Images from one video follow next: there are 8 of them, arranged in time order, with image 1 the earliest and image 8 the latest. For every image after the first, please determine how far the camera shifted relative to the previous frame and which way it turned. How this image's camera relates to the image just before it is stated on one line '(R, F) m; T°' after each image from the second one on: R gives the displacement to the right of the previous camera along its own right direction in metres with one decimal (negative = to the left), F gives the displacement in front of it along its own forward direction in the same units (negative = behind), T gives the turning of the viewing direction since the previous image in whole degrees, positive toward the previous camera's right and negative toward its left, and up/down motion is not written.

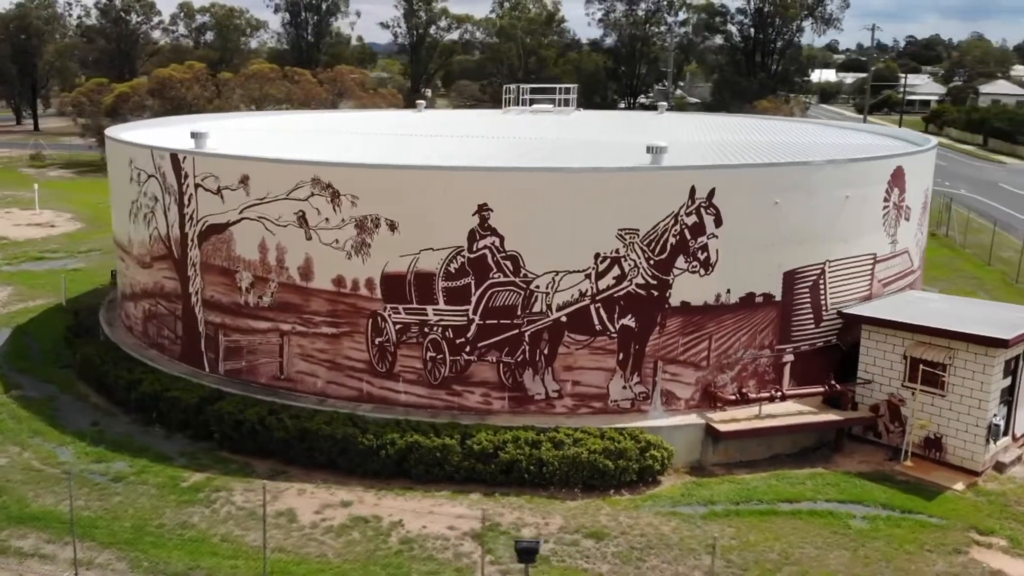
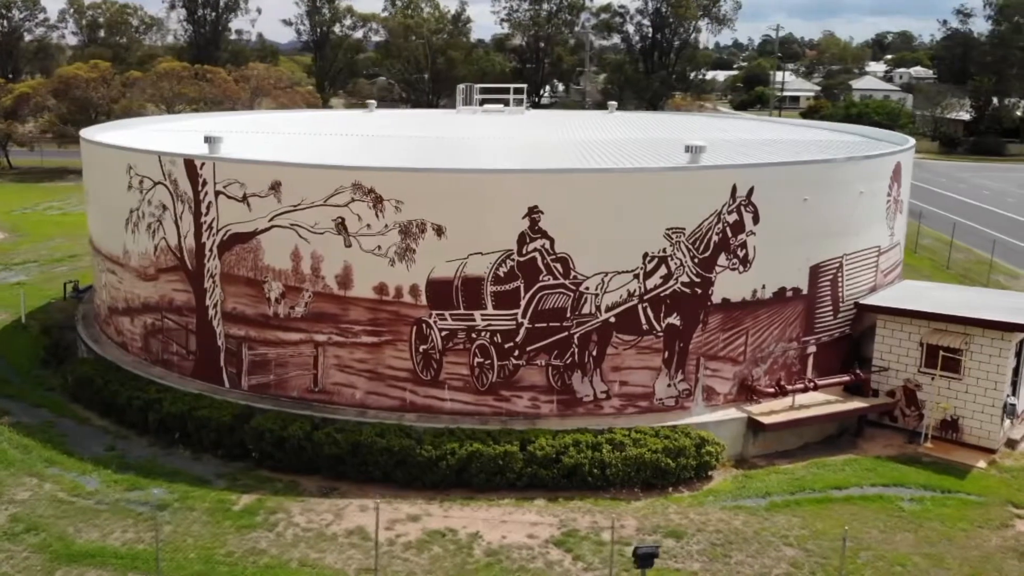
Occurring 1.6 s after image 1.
(-3.0, +0.4) m; +8°
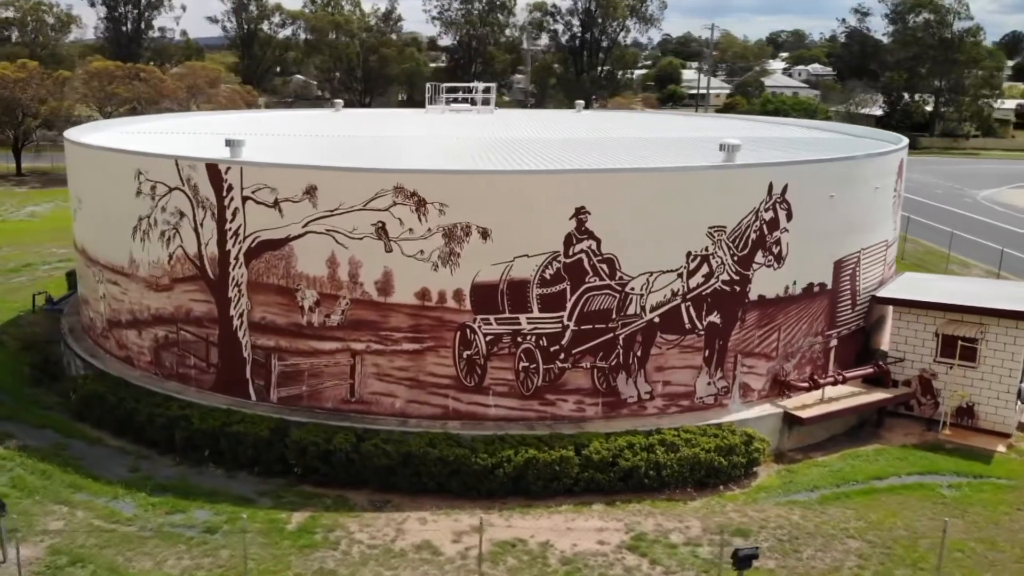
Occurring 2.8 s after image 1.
(-2.3, +0.4) m; +6°
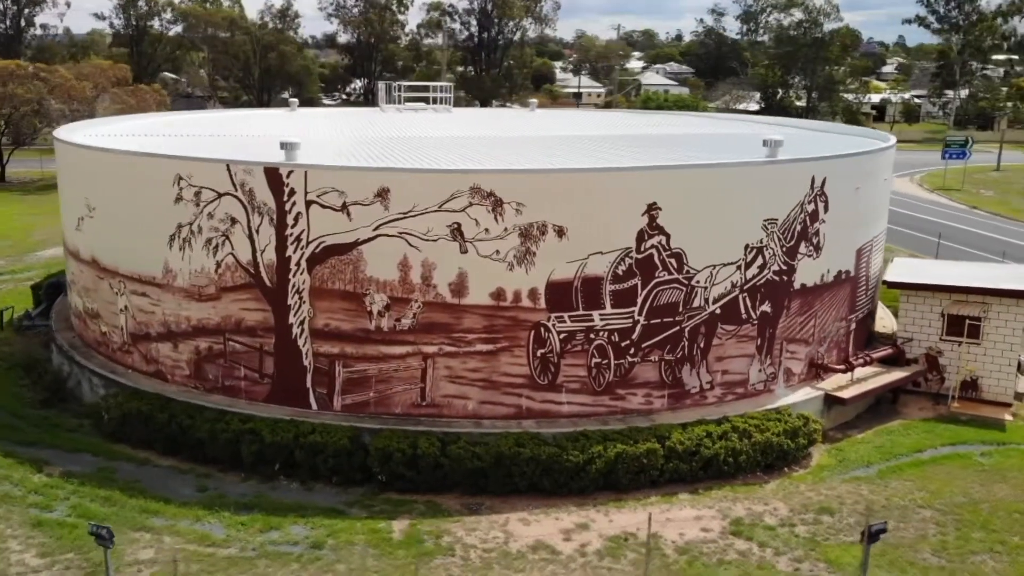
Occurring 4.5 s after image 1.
(-3.6, +0.2) m; +8°
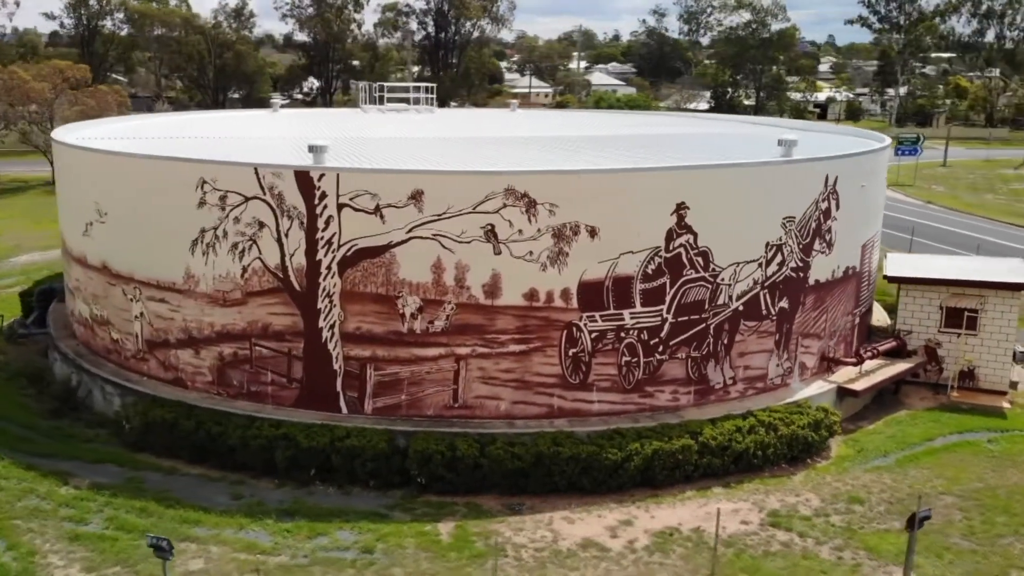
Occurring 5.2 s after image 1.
(-1.6, 0.0) m; +4°
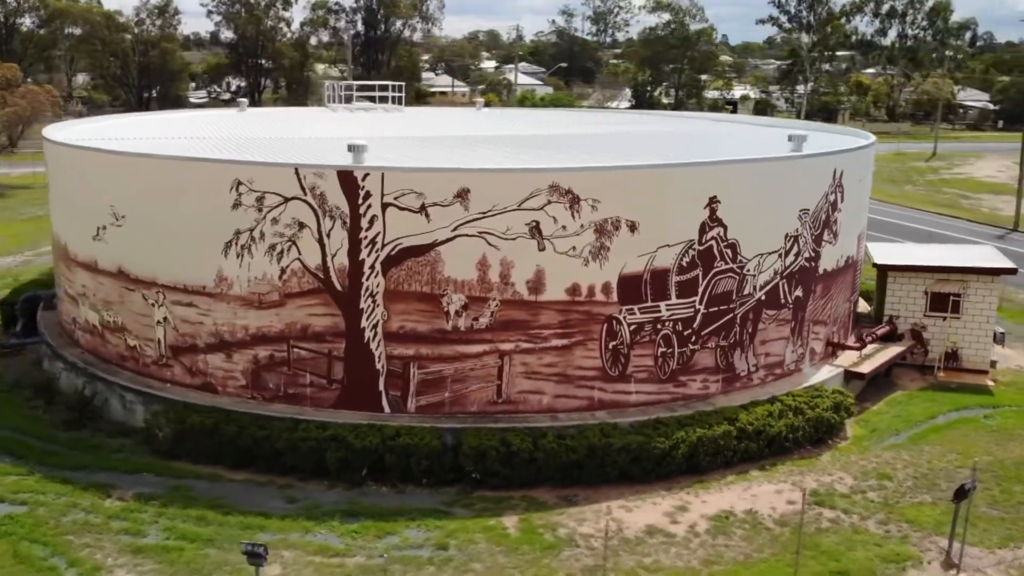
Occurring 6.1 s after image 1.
(-2.4, -0.1) m; +6°
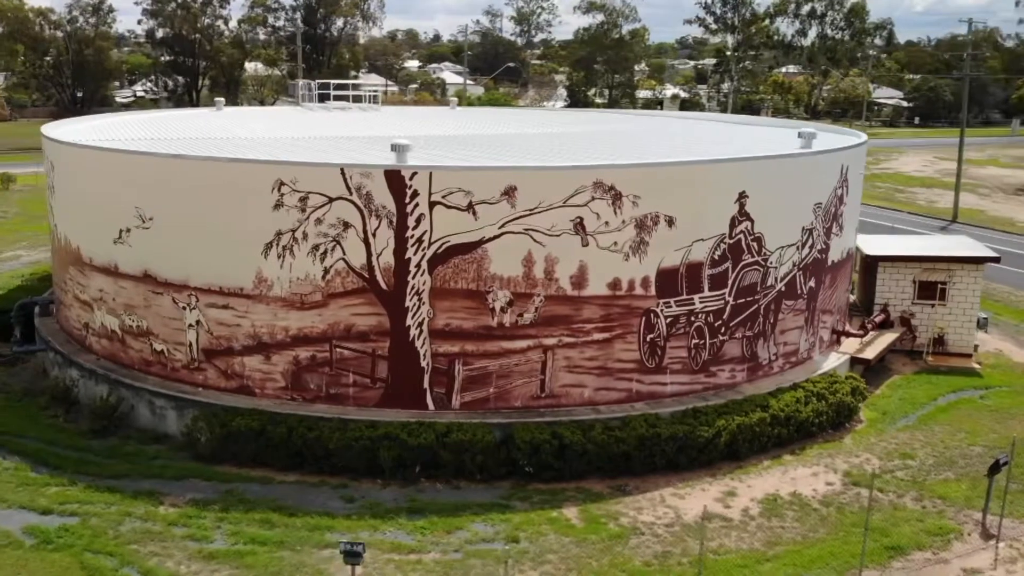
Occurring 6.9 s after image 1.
(-2.2, -0.1) m; +5°
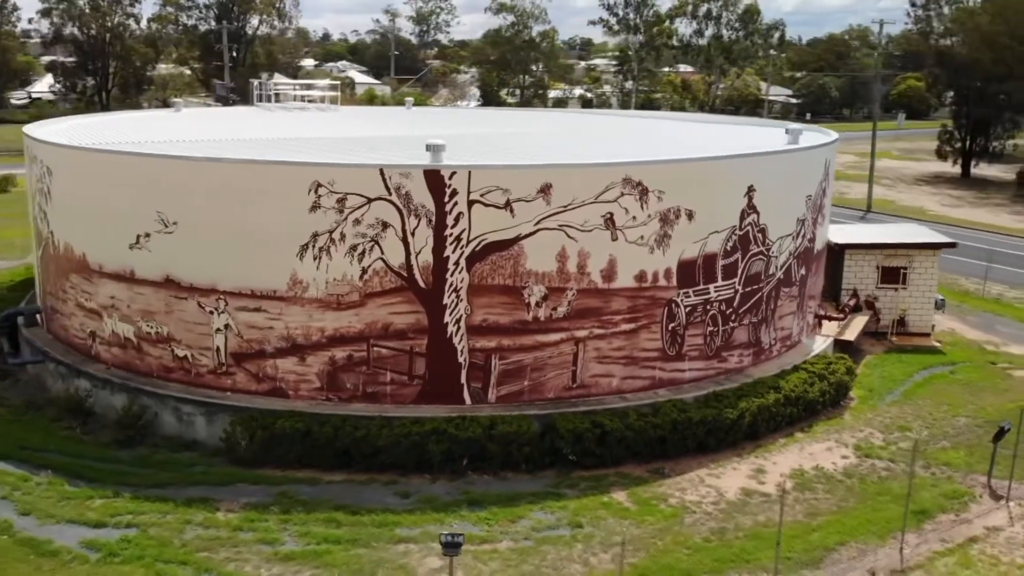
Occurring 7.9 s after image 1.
(-2.5, -0.3) m; +7°
